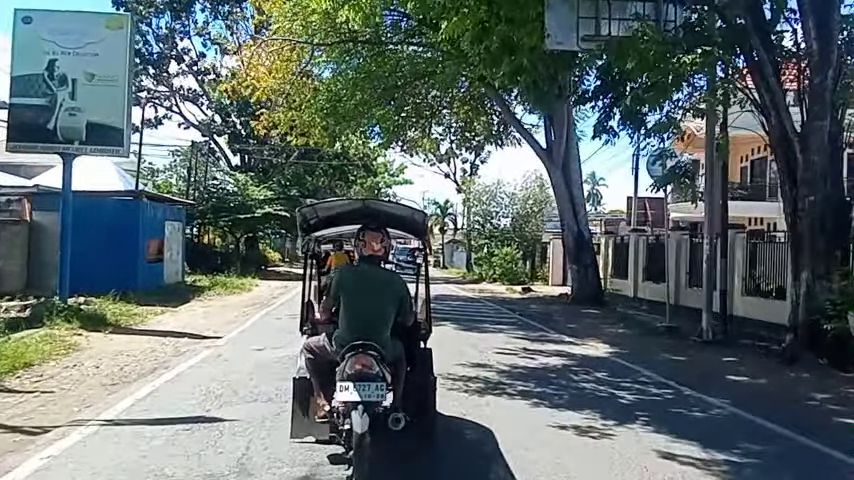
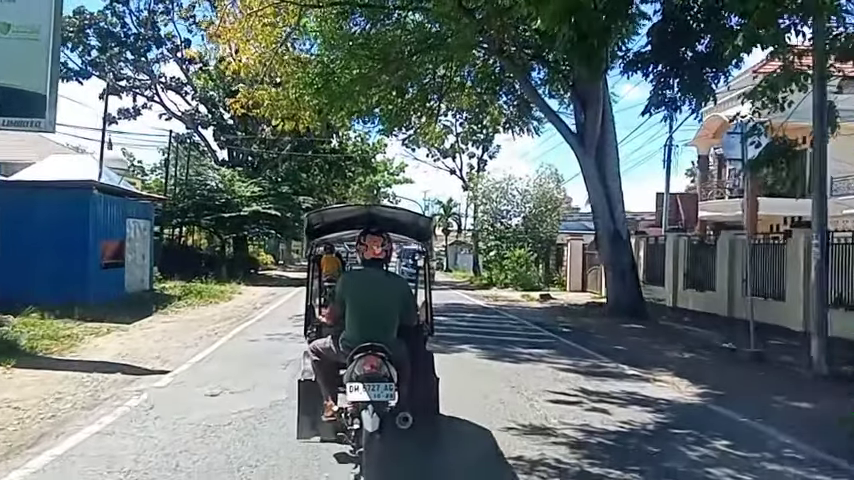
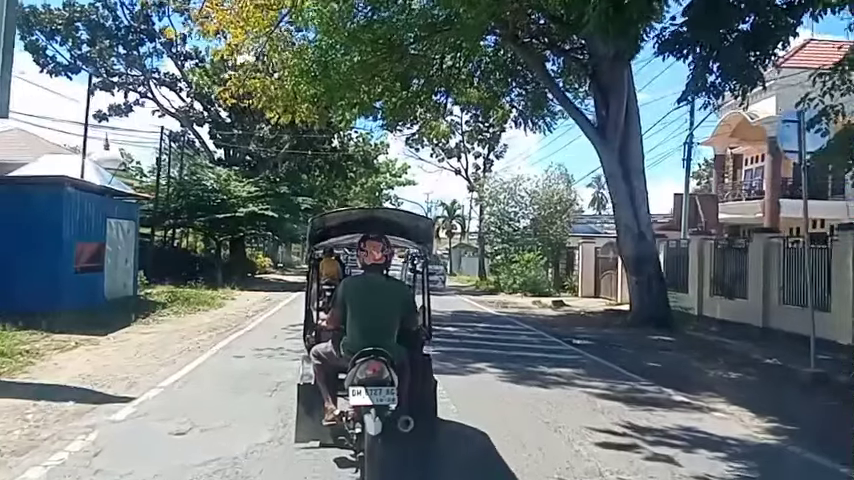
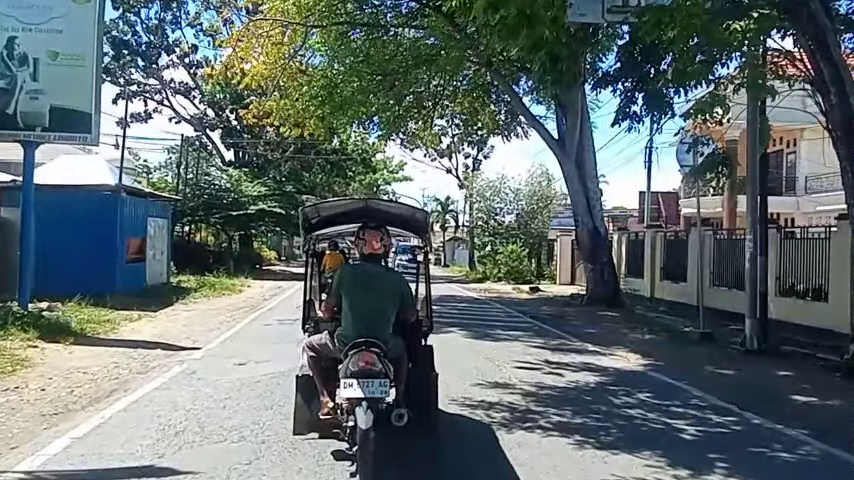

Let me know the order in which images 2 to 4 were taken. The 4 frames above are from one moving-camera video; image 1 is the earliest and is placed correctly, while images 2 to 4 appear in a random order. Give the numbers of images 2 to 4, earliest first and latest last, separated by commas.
4, 2, 3
